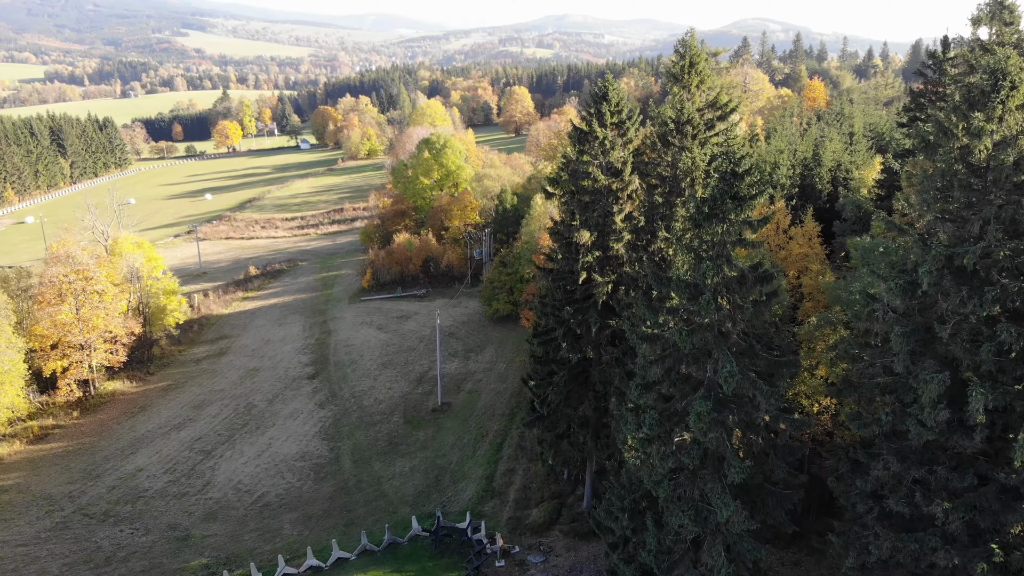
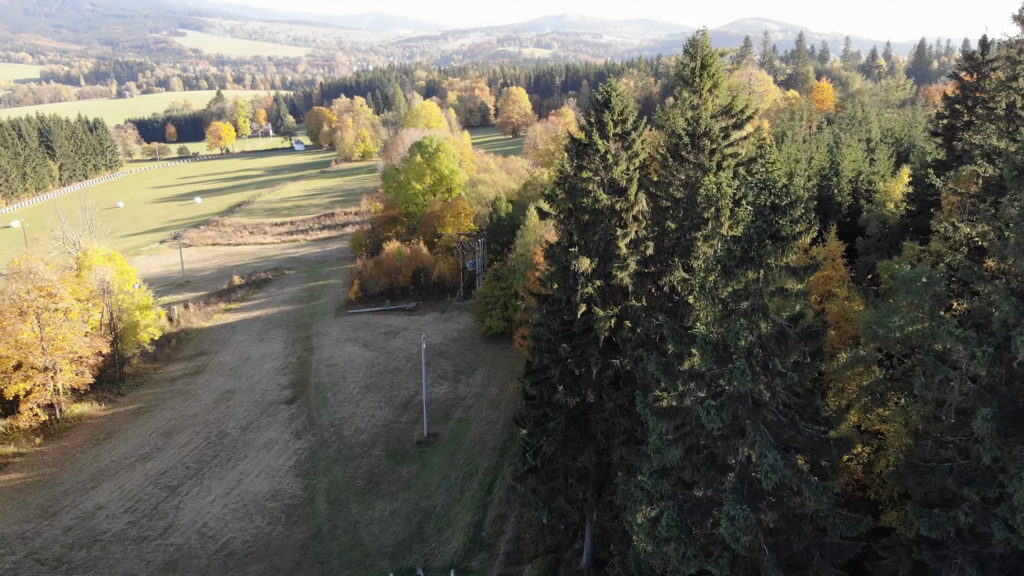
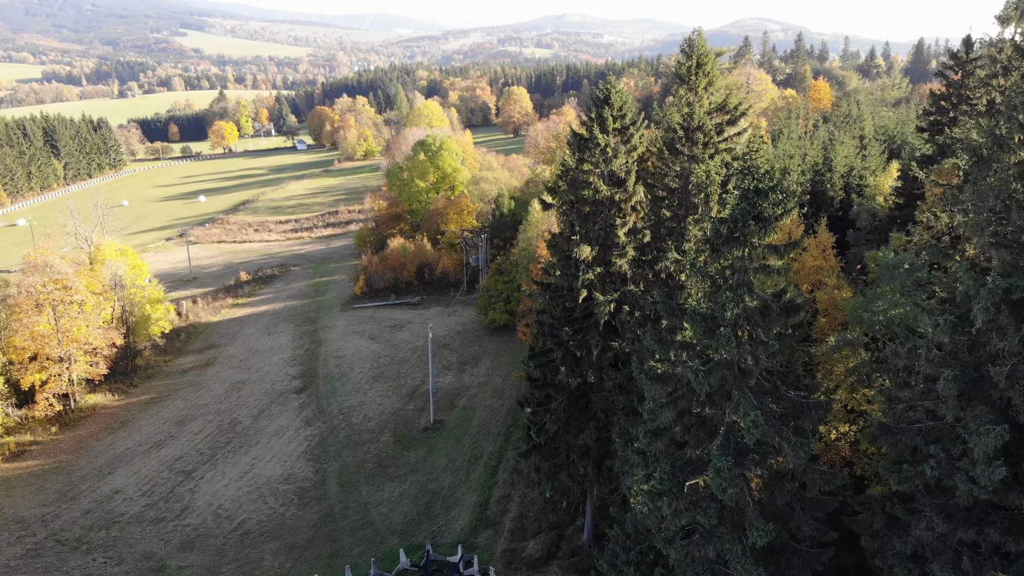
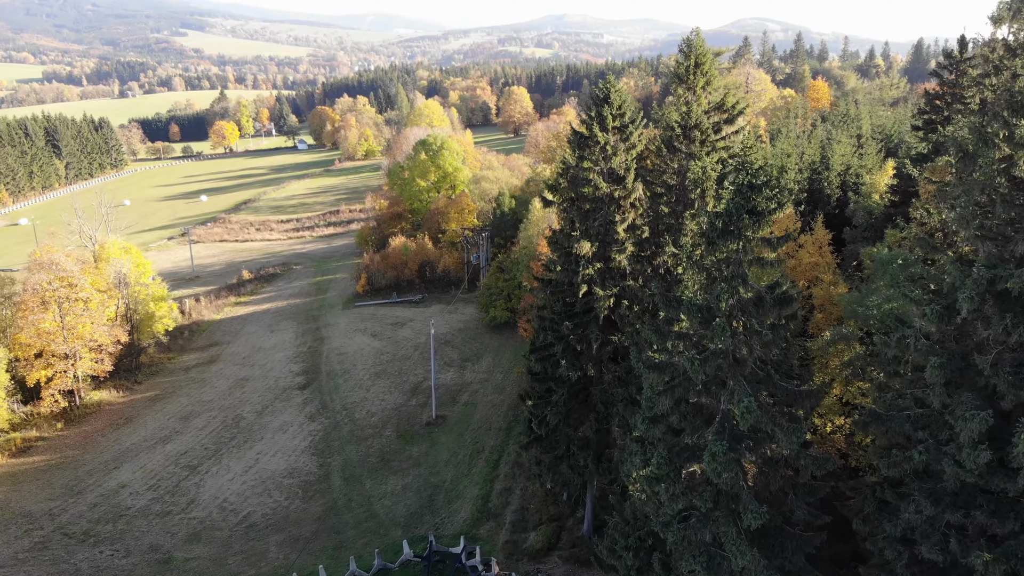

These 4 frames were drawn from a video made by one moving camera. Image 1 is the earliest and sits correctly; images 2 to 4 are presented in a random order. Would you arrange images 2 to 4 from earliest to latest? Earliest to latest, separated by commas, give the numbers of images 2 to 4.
4, 3, 2
